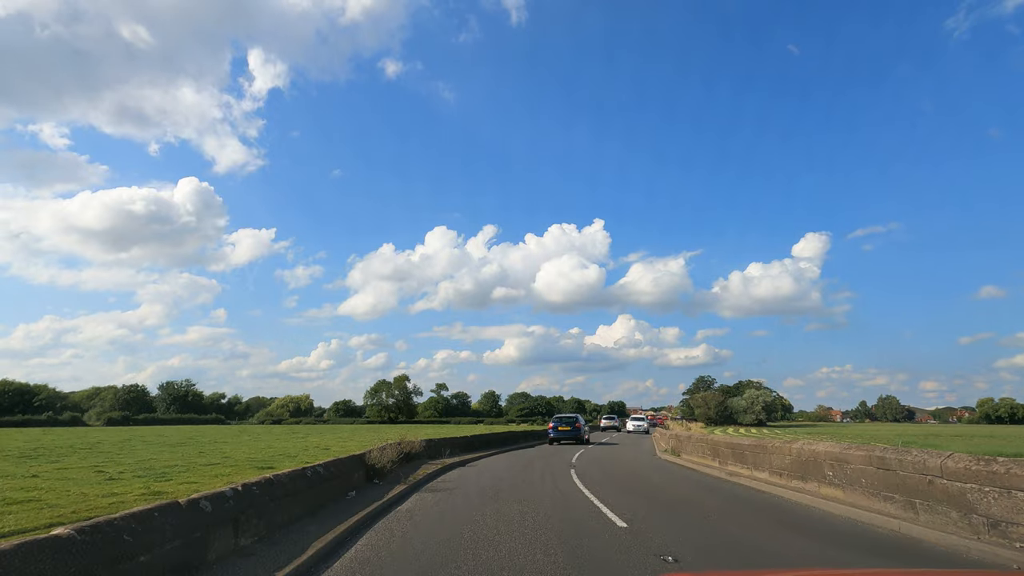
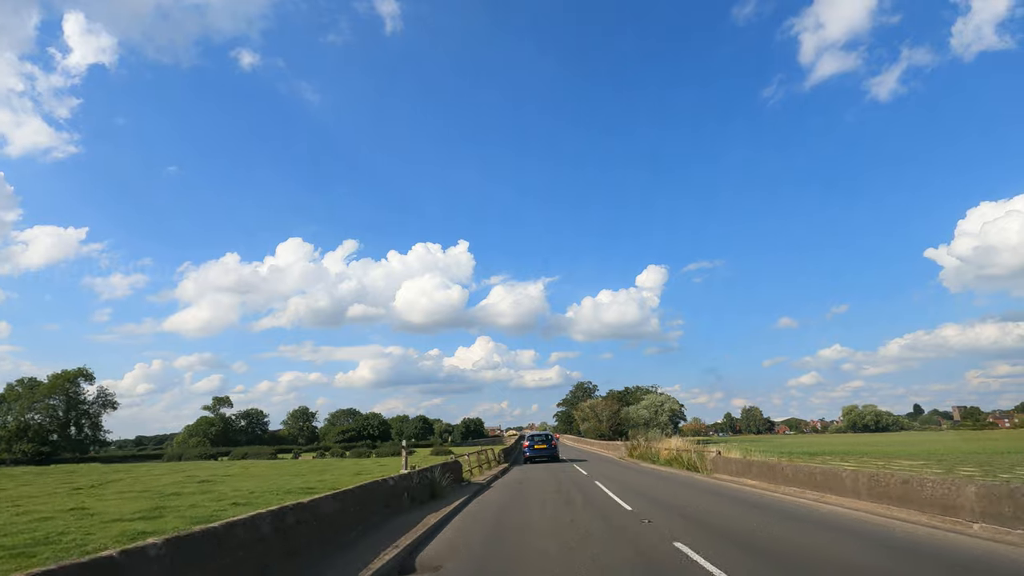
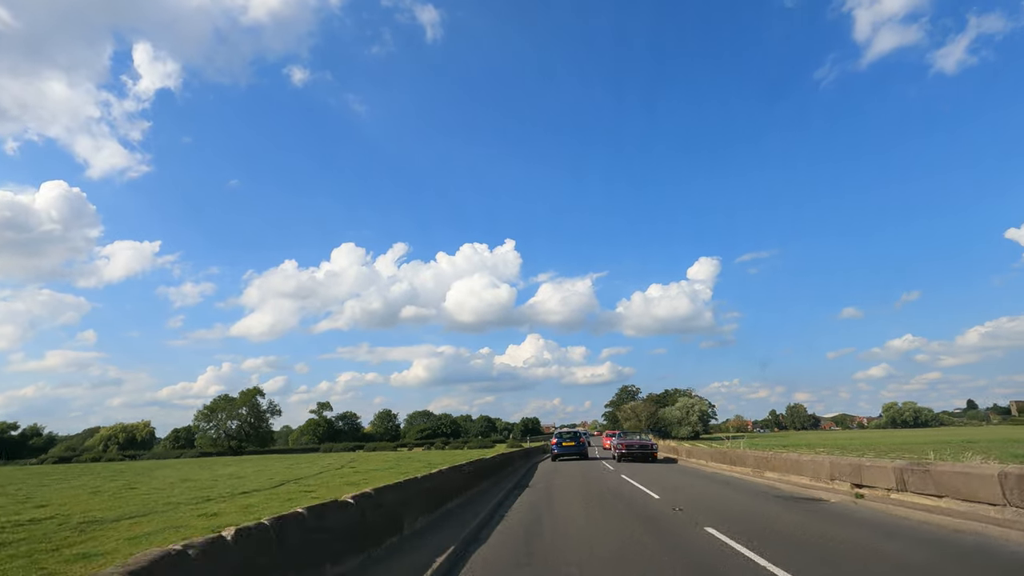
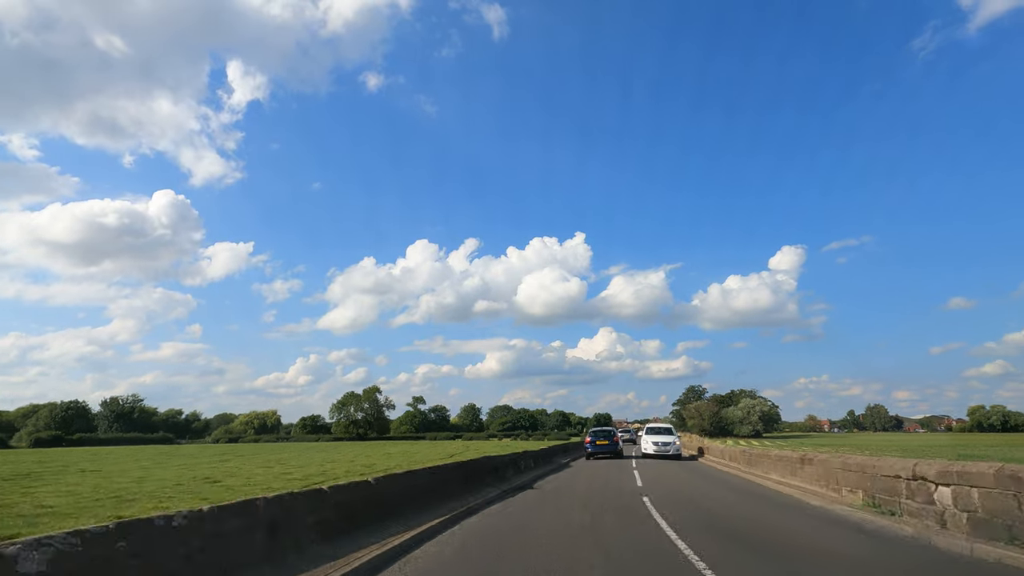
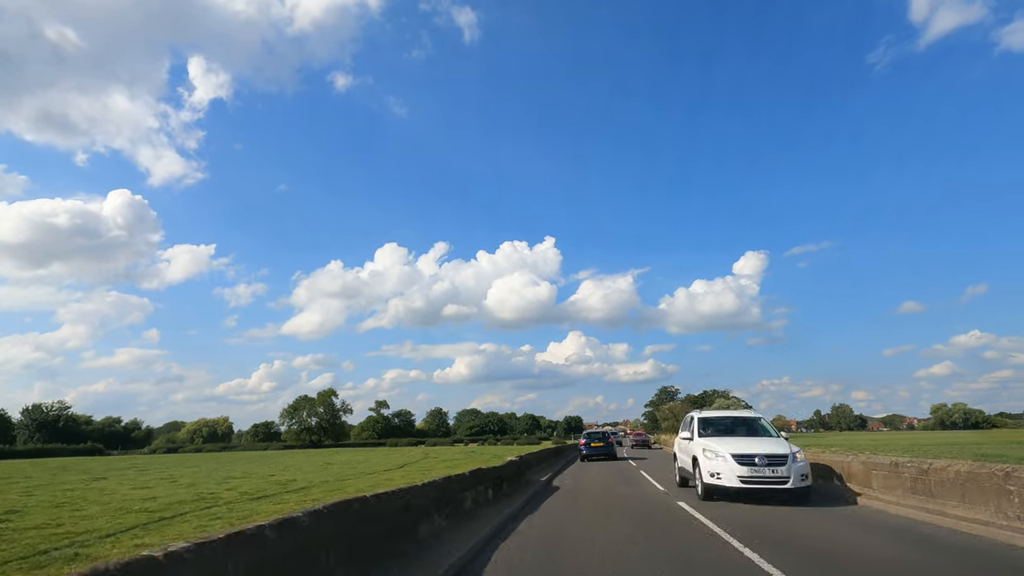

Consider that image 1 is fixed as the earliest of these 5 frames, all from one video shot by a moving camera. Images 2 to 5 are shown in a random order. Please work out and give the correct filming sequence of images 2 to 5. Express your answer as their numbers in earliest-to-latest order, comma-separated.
4, 5, 3, 2
